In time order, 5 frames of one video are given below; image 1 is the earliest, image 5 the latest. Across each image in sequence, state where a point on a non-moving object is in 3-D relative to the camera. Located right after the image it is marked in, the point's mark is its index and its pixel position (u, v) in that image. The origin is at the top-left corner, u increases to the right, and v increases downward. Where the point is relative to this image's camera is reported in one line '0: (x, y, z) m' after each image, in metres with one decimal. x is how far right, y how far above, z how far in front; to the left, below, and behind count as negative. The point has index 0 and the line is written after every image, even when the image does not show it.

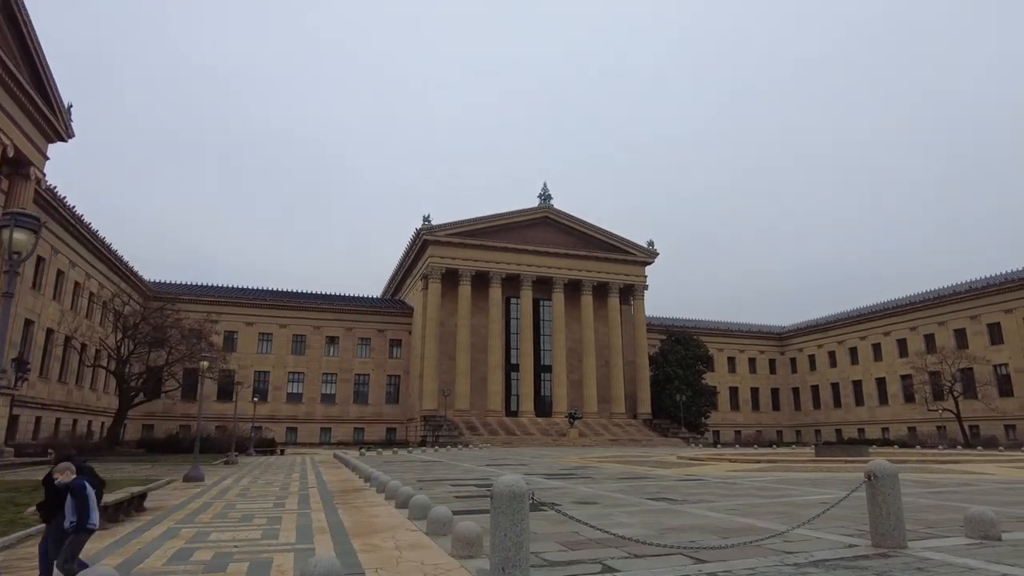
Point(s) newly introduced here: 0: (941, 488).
0: (+8.0, -3.7, +11.6) m
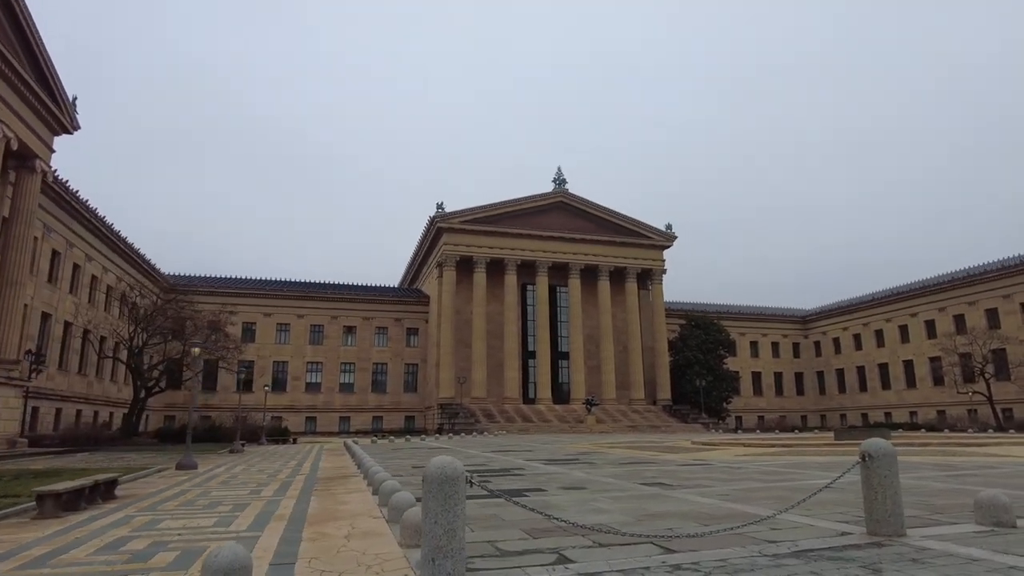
0: (+7.8, -3.2, +10.9) m
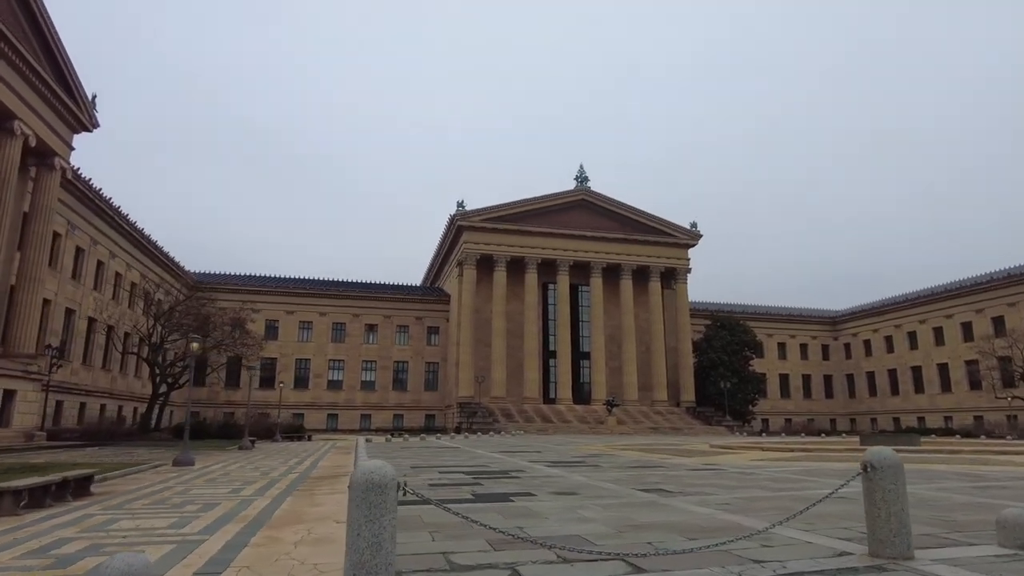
0: (+7.7, -3.1, +10.1) m
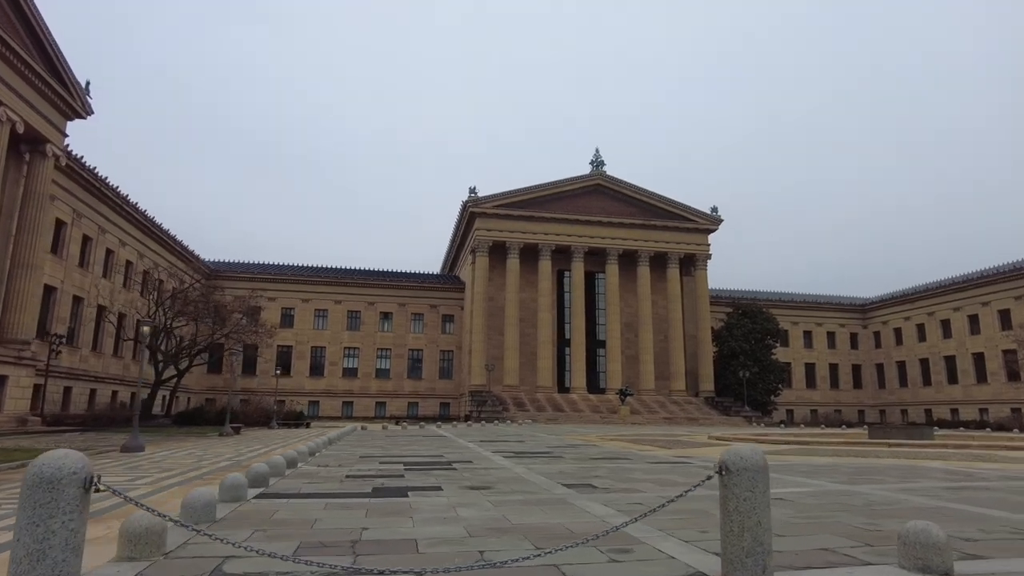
0: (+6.6, -2.8, +9.0) m
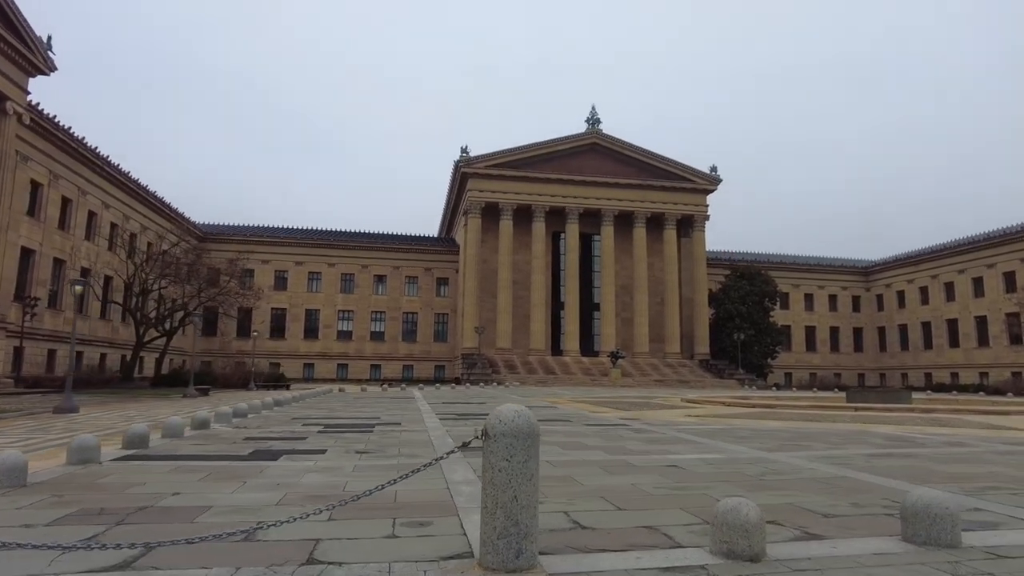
0: (+5.3, -2.1, +8.4) m
